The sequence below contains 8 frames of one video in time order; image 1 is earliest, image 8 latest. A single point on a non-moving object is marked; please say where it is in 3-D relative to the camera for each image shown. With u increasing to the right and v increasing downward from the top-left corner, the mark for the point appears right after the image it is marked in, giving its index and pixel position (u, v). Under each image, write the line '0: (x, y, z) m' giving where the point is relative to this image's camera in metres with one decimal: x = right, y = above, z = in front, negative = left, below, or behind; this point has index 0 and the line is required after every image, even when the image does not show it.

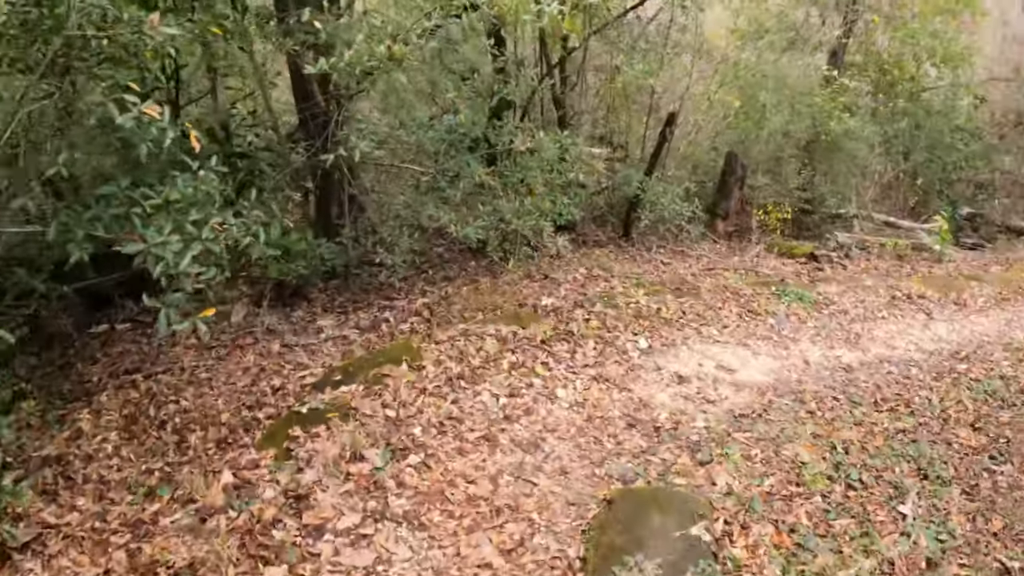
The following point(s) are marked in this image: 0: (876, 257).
0: (+4.3, +0.4, +14.6) m
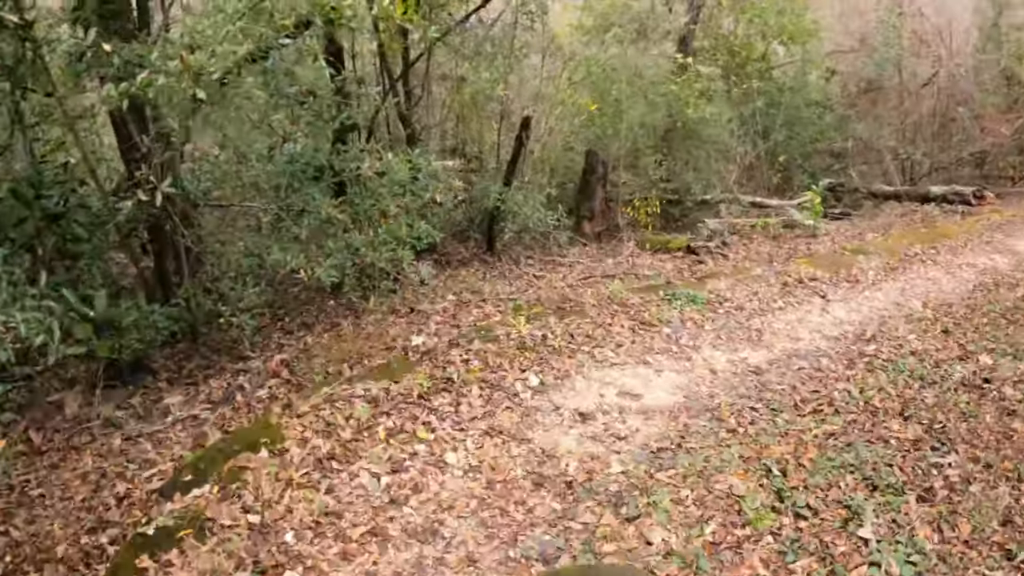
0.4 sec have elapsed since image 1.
0: (+2.7, +0.5, +14.1) m
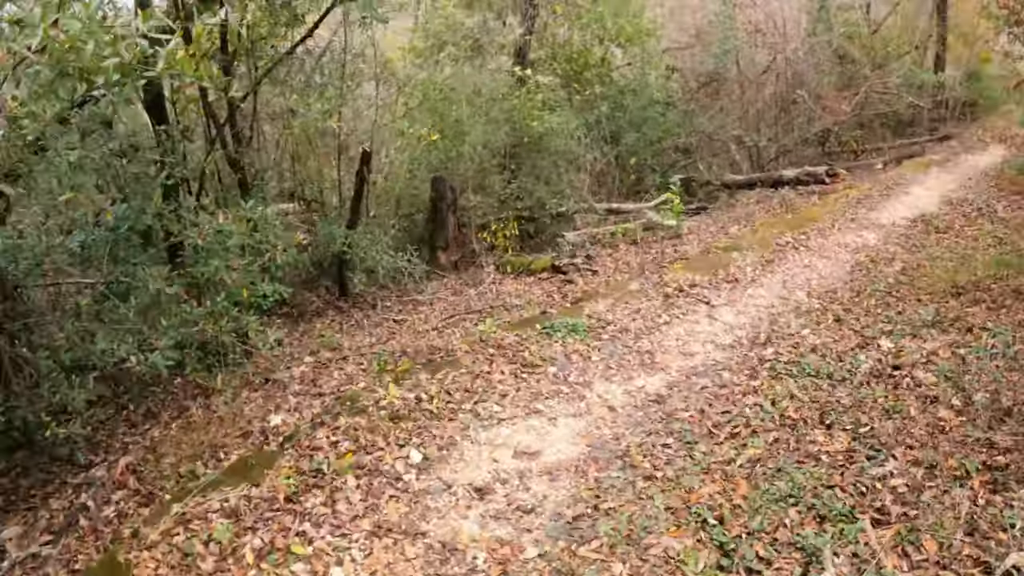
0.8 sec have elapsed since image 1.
0: (+1.1, +0.4, +13.5) m
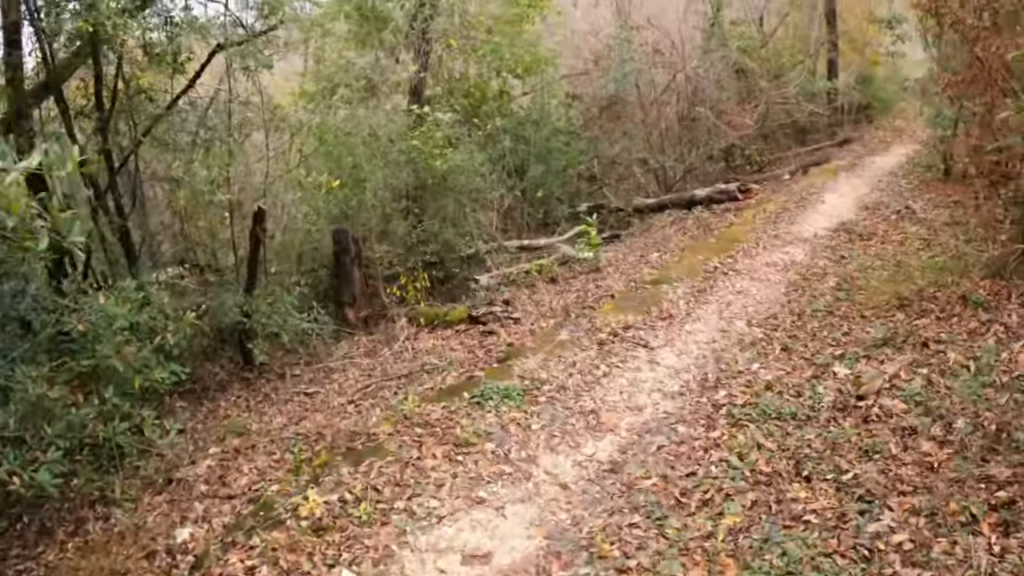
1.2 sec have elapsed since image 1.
0: (+0.2, 0.0, +12.7) m
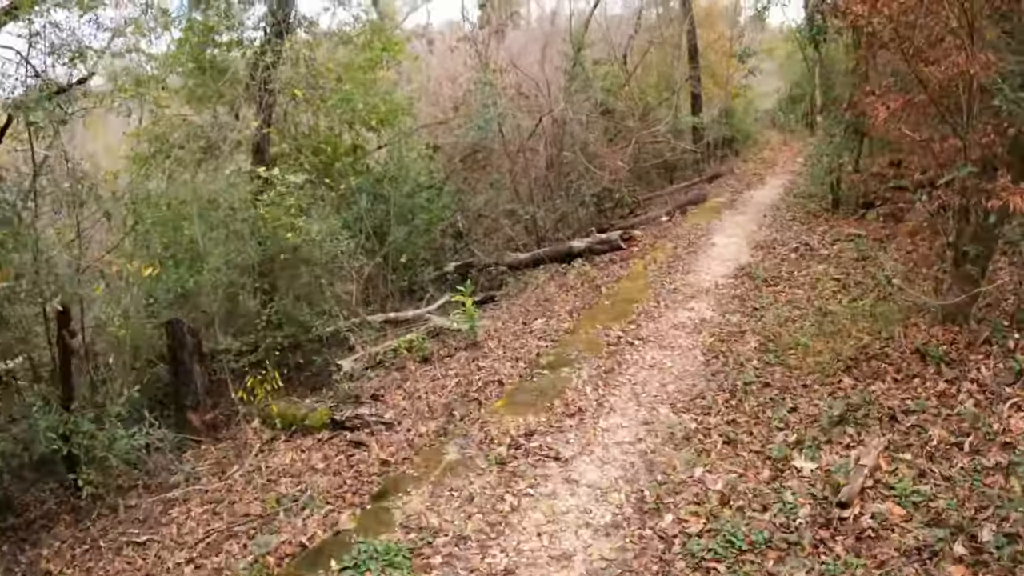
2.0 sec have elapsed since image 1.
0: (-0.9, -0.8, +10.9) m
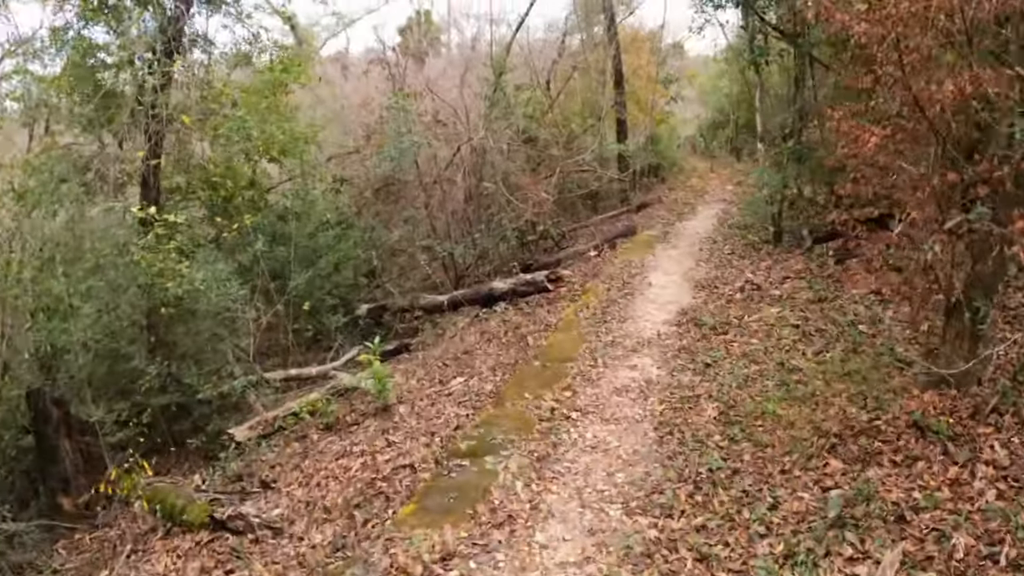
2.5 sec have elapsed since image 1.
0: (-1.6, -1.3, +9.4) m
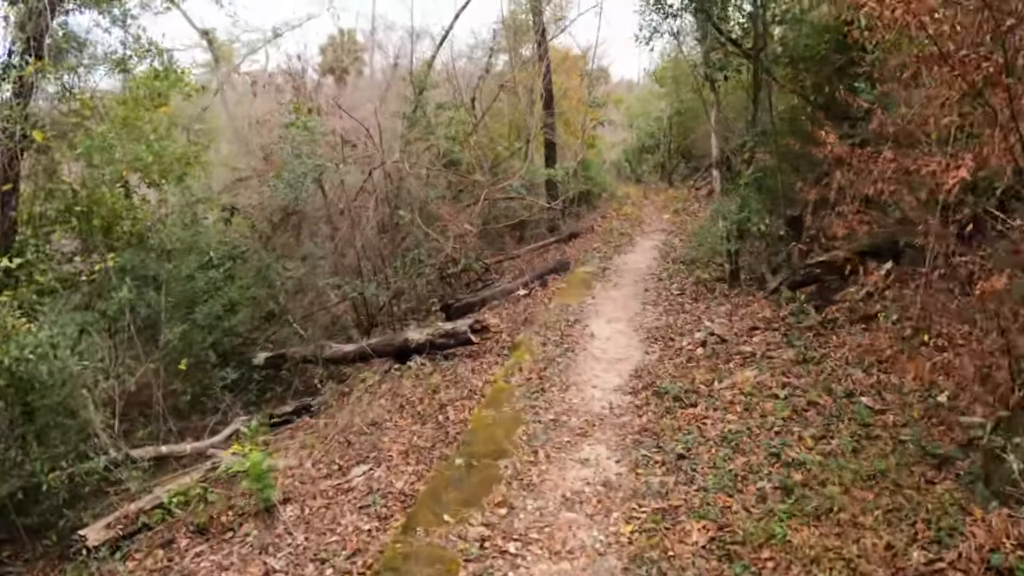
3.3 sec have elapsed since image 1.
0: (-2.1, -1.7, +7.2) m
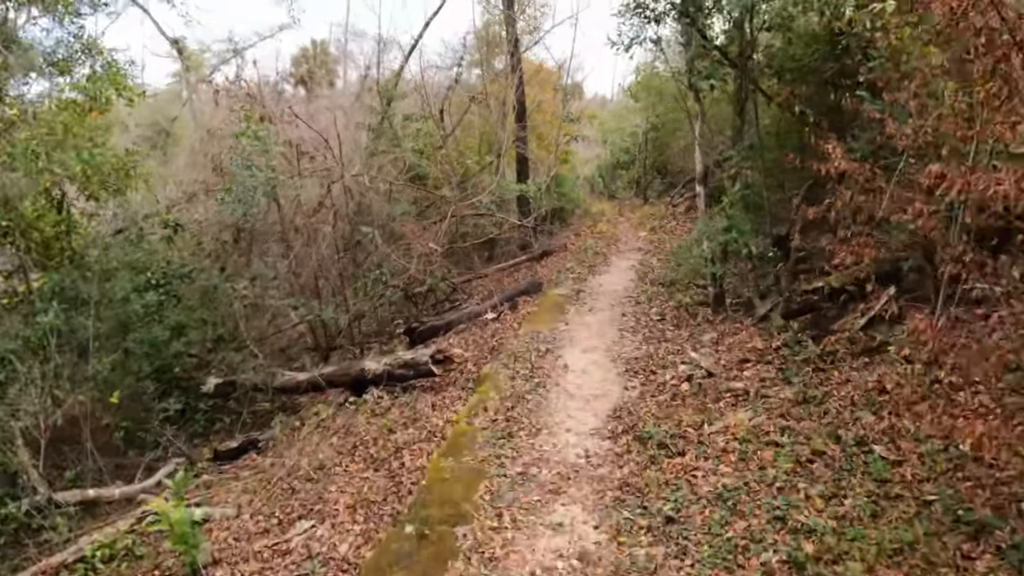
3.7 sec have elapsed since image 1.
0: (-2.3, -1.8, +6.1) m
